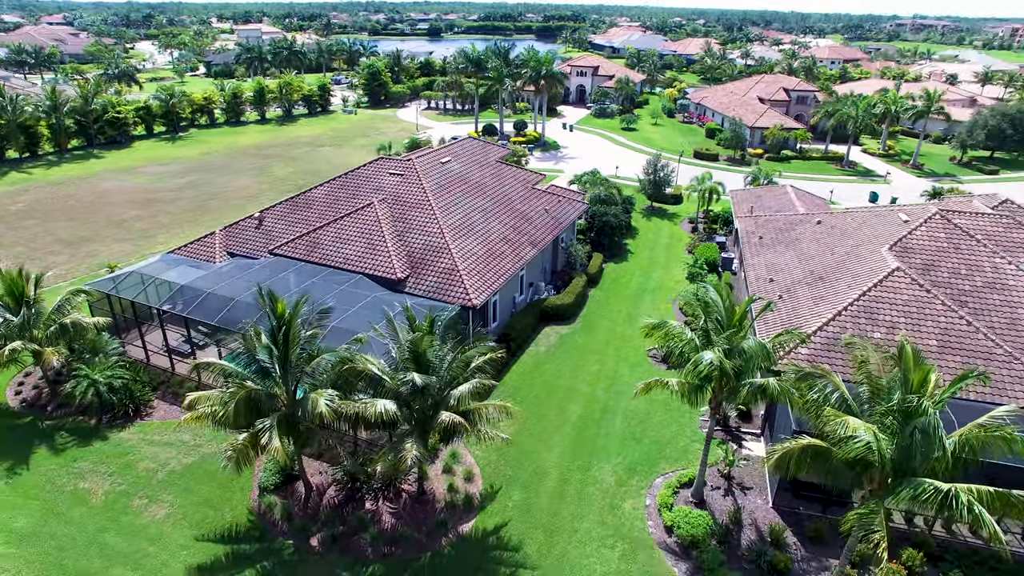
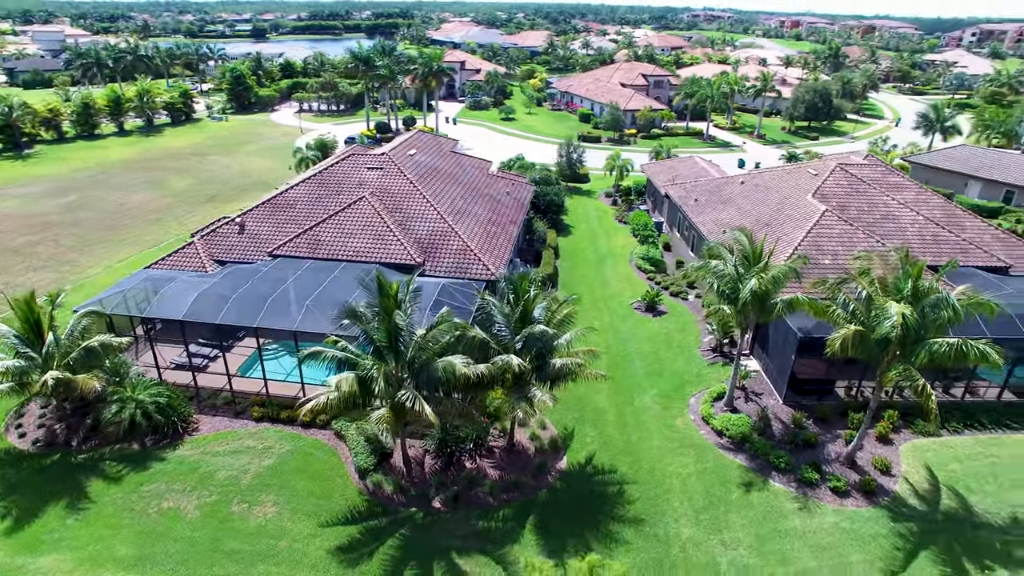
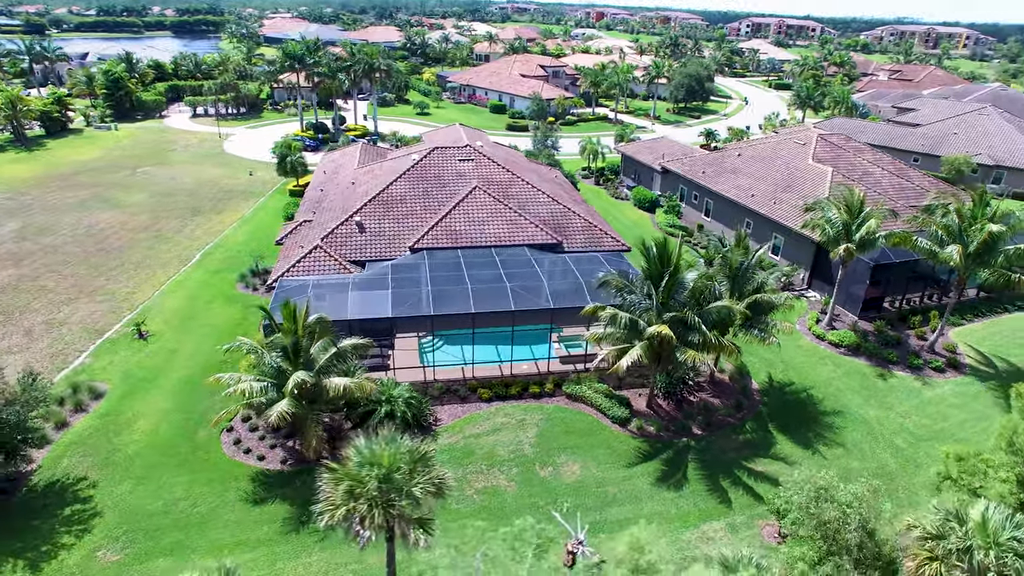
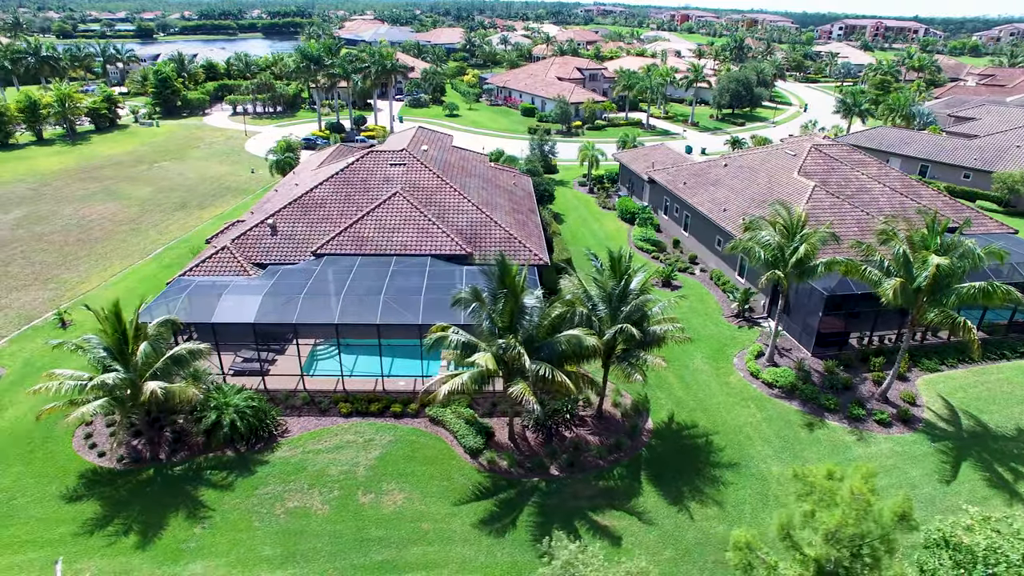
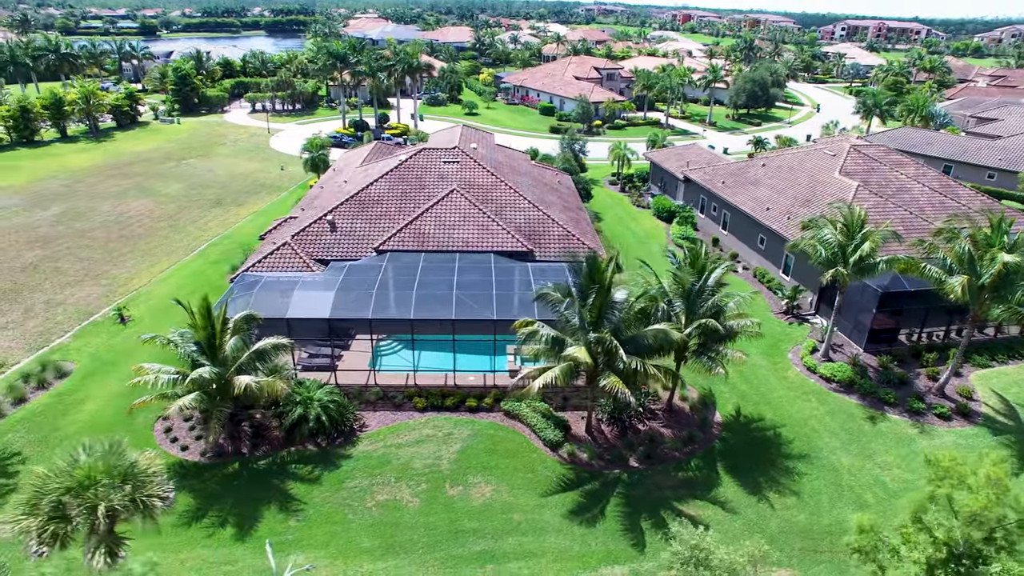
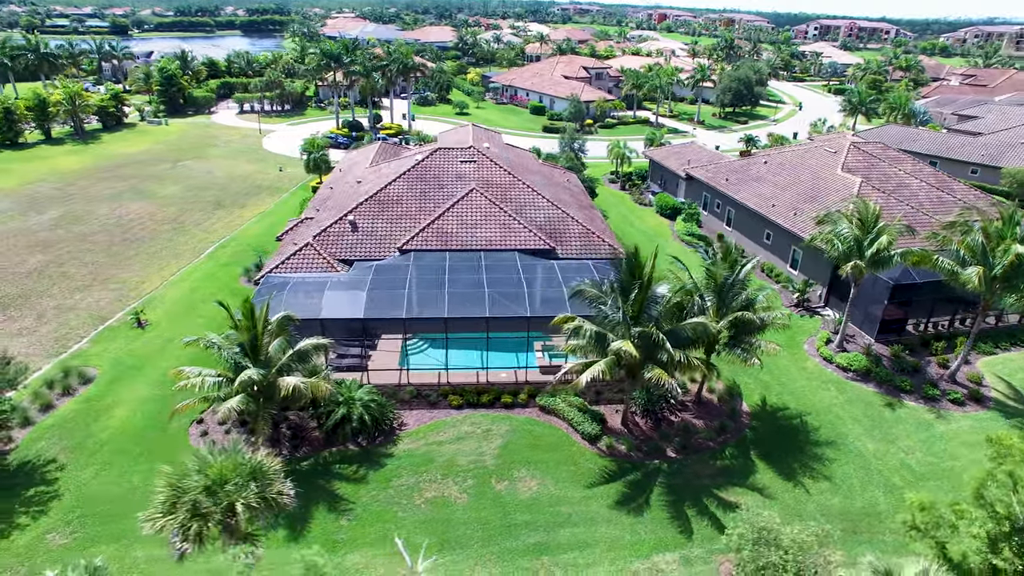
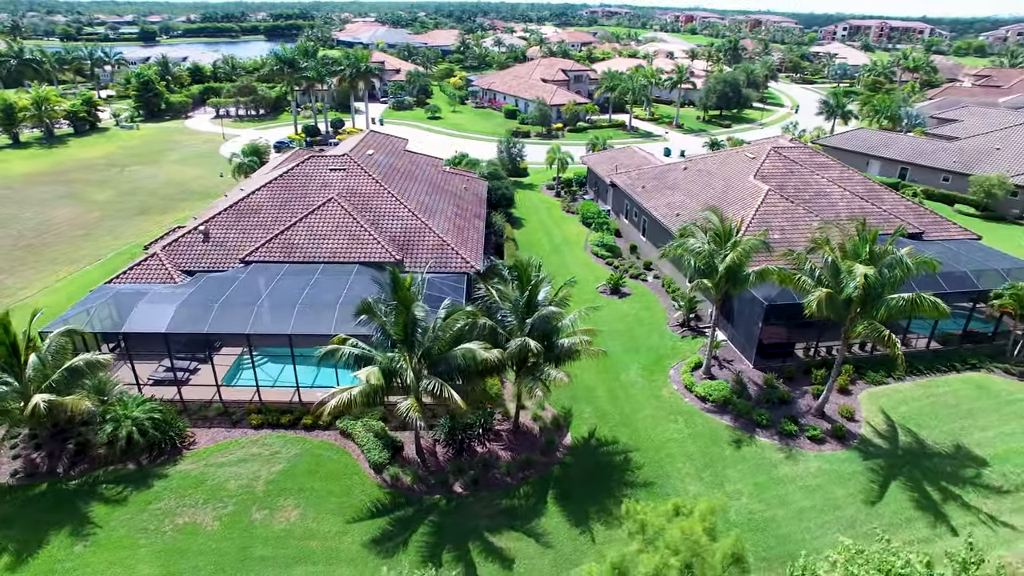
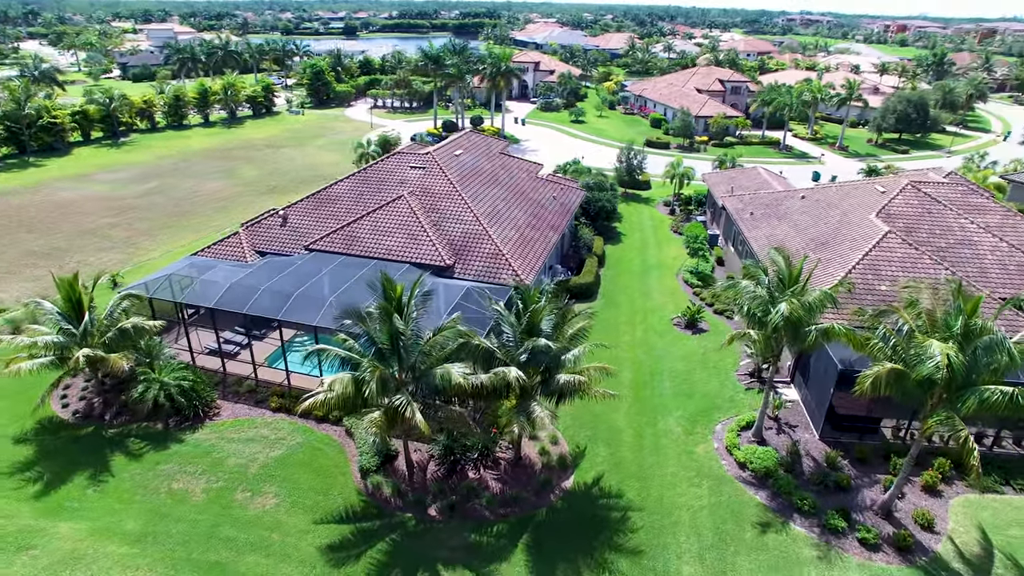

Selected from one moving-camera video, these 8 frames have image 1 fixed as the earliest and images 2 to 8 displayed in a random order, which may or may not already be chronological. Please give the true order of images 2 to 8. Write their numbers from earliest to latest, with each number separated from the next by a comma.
8, 2, 7, 4, 5, 6, 3
